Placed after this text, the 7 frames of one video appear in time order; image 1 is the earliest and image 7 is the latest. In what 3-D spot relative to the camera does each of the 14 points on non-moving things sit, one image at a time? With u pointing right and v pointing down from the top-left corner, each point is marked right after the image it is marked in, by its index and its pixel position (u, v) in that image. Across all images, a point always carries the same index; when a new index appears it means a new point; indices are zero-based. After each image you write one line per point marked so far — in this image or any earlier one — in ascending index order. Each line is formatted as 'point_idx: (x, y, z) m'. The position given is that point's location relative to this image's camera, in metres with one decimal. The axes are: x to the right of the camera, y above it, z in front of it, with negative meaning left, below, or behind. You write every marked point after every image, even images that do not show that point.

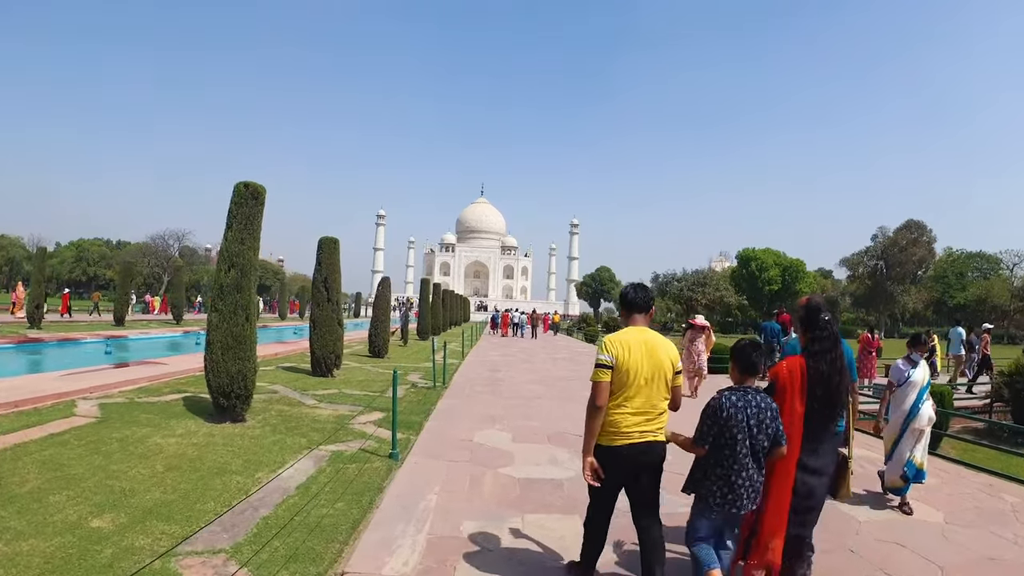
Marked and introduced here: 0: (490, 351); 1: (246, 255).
0: (-0.6, -1.8, +17.0) m
1: (-2.8, +0.4, +6.2) m
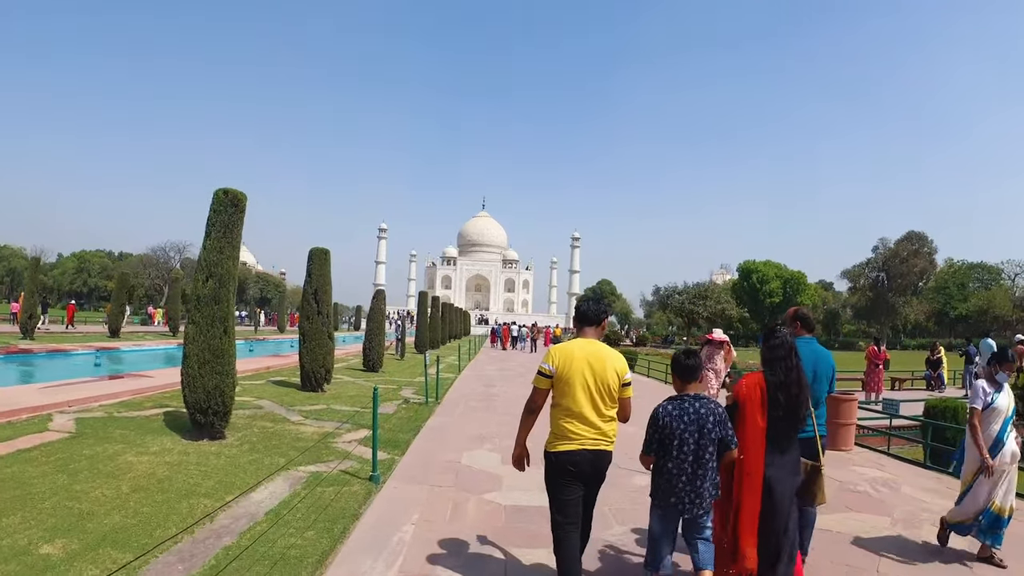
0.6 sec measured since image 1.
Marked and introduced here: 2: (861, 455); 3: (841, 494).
0: (-0.7, -2.2, +16.7) m
1: (-2.9, +0.2, +6.0) m
2: (+5.0, -2.4, +8.7) m
3: (+3.3, -2.1, +6.1) m
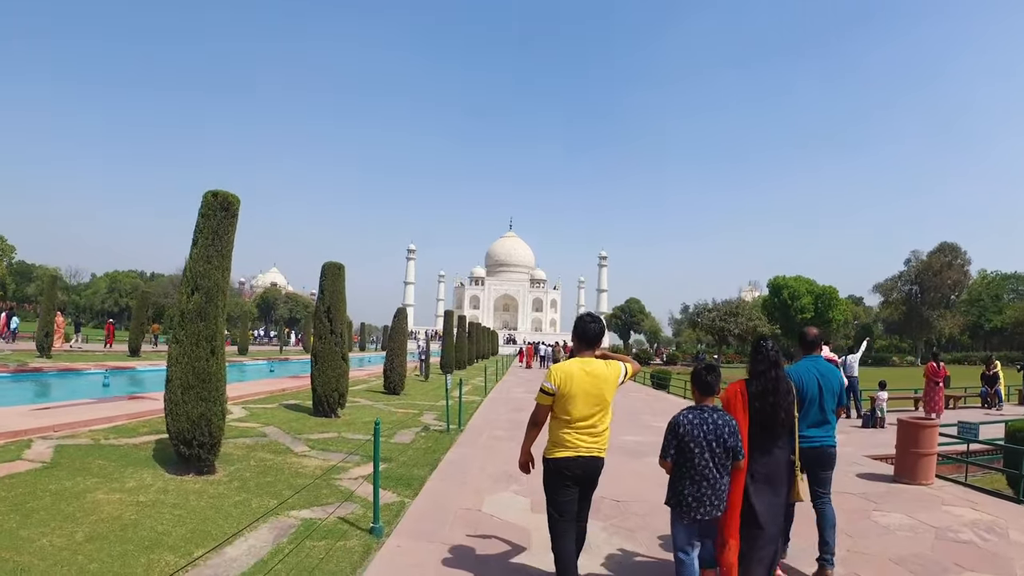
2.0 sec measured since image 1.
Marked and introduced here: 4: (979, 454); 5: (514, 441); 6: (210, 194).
0: (+0.1, -2.6, +15.8) m
1: (-2.6, +0.1, +5.2) m
2: (+5.4, -2.5, +7.5) m
3: (+3.6, -2.2, +5.1) m
4: (+8.5, -3.0, +11.0) m
5: (0.0, -1.9, +7.5) m
6: (-2.7, +0.8, +5.4) m
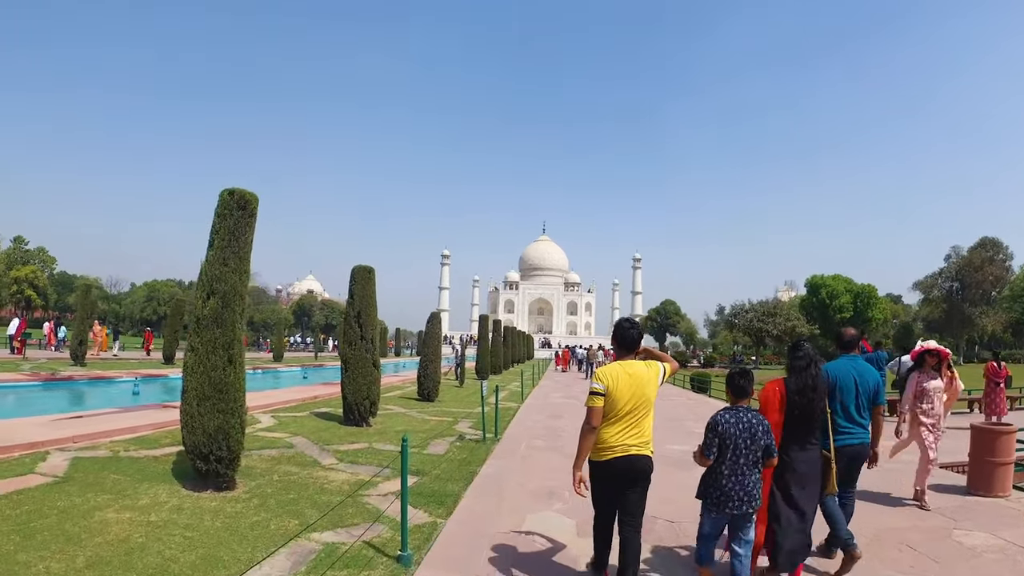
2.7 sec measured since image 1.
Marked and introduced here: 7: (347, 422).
0: (+1.0, -2.6, +15.3) m
1: (-2.3, +0.1, +4.9) m
2: (+5.8, -2.4, +6.7) m
3: (+3.9, -2.1, +4.4) m
4: (+9.1, -2.9, +10.0) m
5: (+0.5, -1.9, +7.0) m
6: (-2.4, +0.8, +5.0) m
7: (-2.3, -1.9, +8.6) m
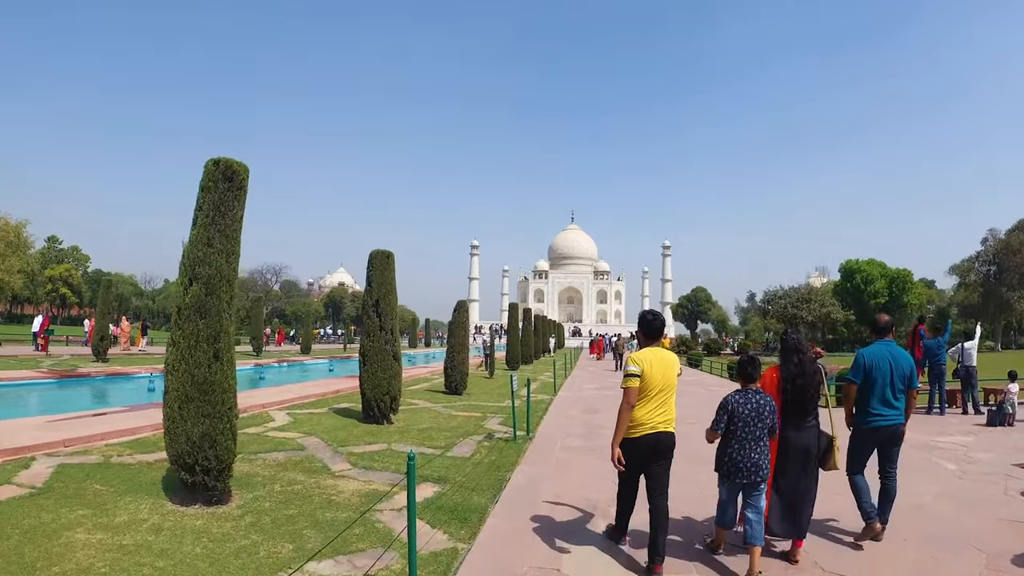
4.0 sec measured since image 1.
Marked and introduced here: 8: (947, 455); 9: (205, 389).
0: (+1.8, -2.3, +14.4) m
1: (-2.1, +0.2, +4.2) m
2: (+6.2, -2.1, +5.7) m
3: (+4.1, -1.9, +3.4) m
4: (+9.6, -2.5, +8.8) m
5: (+0.8, -1.7, +6.2) m
6: (-2.1, +0.9, +4.3) m
7: (-1.9, -1.7, +7.9) m
8: (+4.3, -1.6, +5.9) m
9: (-2.1, -0.7, +4.1) m
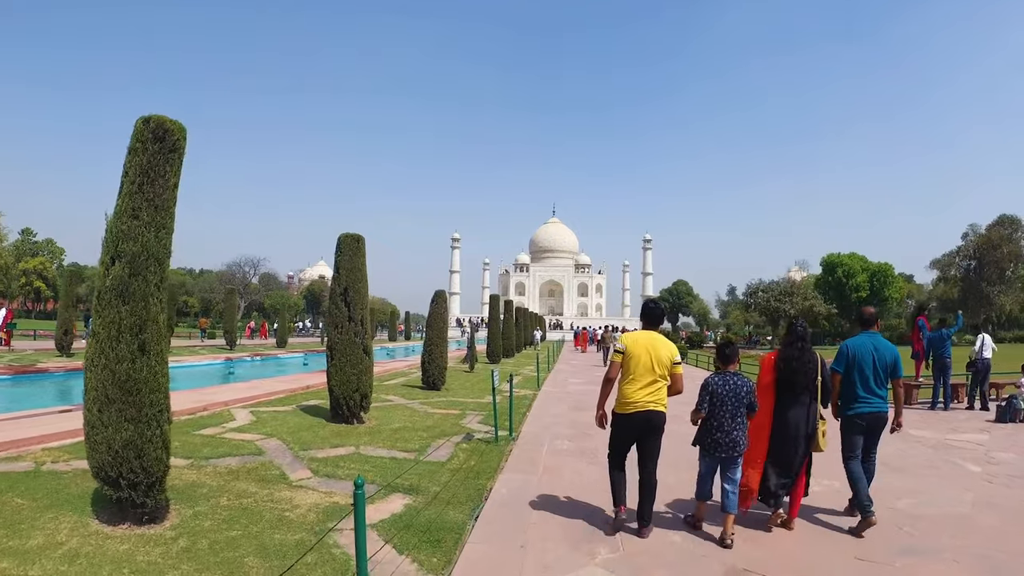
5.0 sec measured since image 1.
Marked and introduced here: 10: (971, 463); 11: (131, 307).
0: (+1.3, -2.1, +13.9) m
1: (-2.2, +0.3, +3.6) m
2: (+6.0, -2.0, +5.3) m
3: (+4.1, -1.8, +3.0) m
4: (+9.4, -2.4, +8.5) m
5: (+0.7, -1.6, +5.7) m
6: (-2.3, +1.0, +3.7) m
7: (-2.1, -1.6, +7.3) m
8: (+4.1, -1.5, +5.5) m
9: (-2.2, -0.6, +3.5) m
10: (+3.9, -1.5, +5.2) m
11: (-2.2, -0.1, +3.5) m
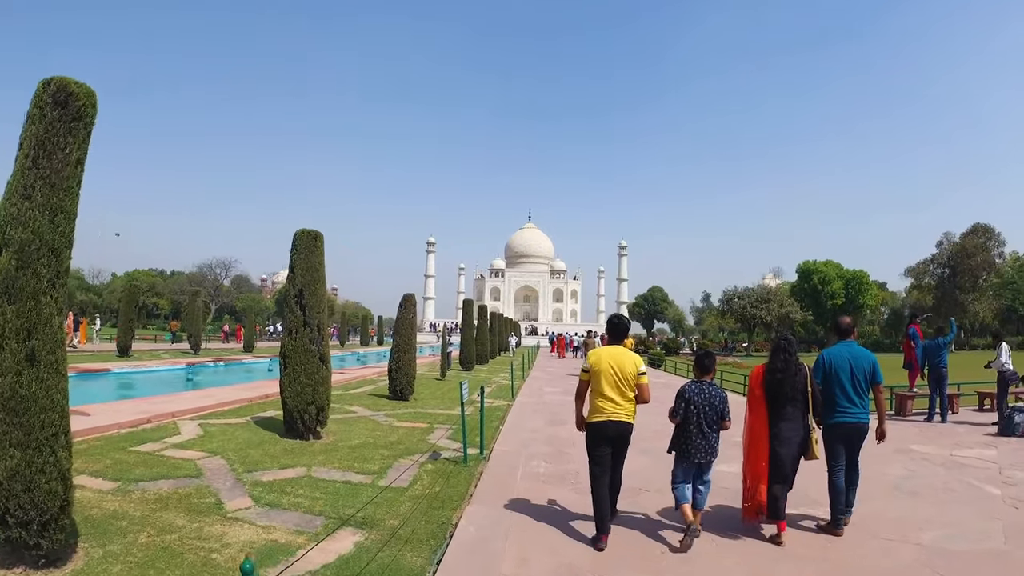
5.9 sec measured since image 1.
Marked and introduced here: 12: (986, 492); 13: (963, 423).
0: (+0.7, -2.2, +13.4) m
1: (-2.3, +0.3, +3.0) m
2: (+5.8, -2.1, +5.0) m
3: (+3.9, -1.8, +2.6) m
4: (+9.0, -2.5, +8.3) m
5: (+0.4, -1.6, +5.2) m
6: (-2.4, +1.0, +3.1) m
7: (-2.4, -1.6, +6.7) m
8: (+3.9, -1.6, +5.1) m
9: (-2.3, -0.6, +2.9) m
10: (+3.7, -1.6, +4.8) m
11: (-2.3, -0.1, +2.9) m
12: (+3.5, -1.6, +4.6) m
13: (+5.8, -1.8, +7.9) m
